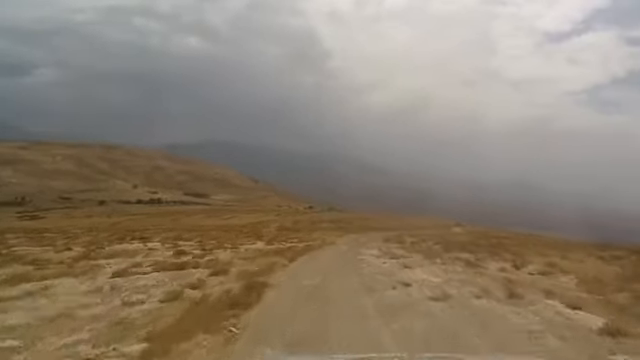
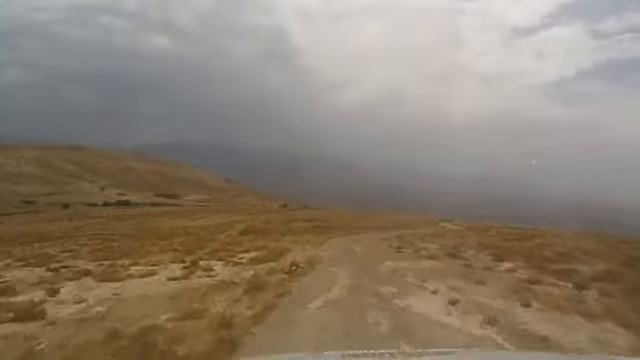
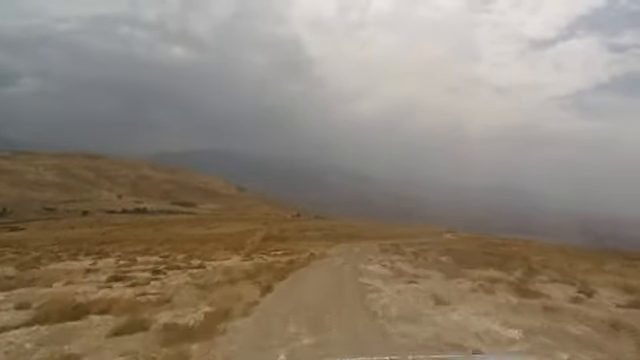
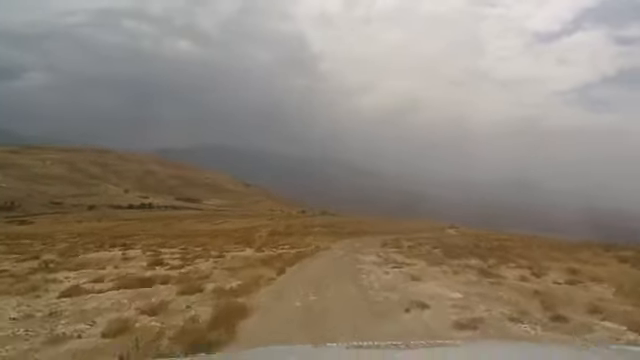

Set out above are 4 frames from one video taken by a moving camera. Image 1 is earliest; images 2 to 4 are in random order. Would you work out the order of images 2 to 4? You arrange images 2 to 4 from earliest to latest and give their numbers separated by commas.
4, 3, 2
